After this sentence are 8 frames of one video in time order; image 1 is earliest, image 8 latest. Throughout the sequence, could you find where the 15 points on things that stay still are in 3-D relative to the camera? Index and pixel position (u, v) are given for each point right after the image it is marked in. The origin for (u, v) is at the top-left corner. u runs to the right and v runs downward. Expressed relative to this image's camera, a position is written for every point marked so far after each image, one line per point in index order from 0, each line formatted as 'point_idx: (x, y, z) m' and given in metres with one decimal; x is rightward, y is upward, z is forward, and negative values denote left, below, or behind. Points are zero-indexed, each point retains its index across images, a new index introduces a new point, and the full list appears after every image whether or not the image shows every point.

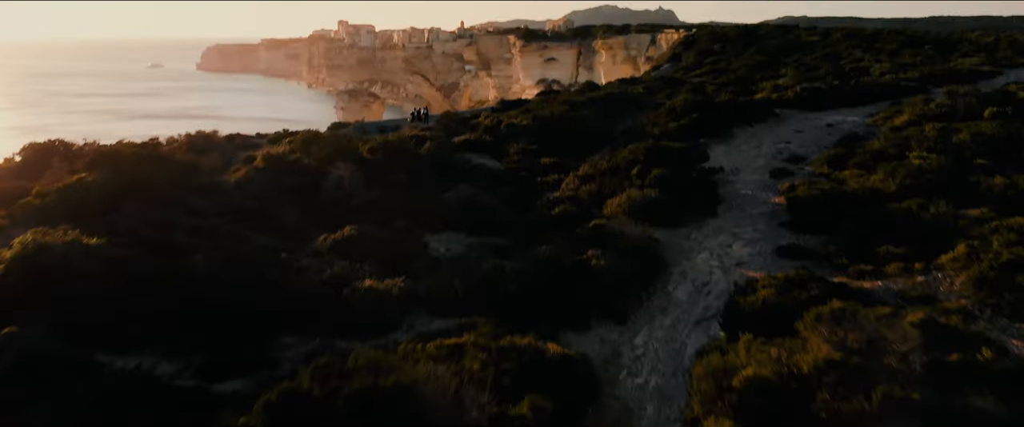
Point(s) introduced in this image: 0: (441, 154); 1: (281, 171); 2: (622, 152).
0: (-1.4, +1.2, +18.5) m
1: (-3.7, +0.7, +15.7) m
2: (+2.0, +1.2, +18.1) m
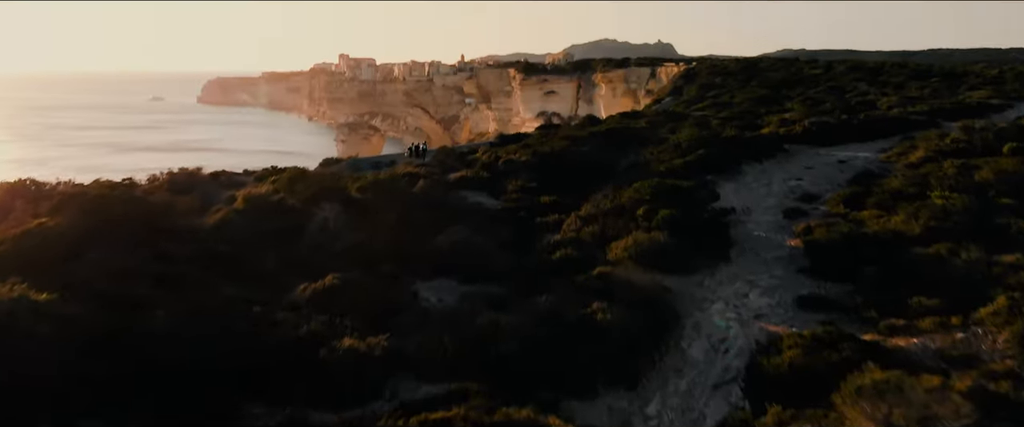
0: (-1.4, +0.4, +17.5) m
1: (-3.8, 0.0, +14.7) m
2: (+2.0, +0.4, +17.0) m
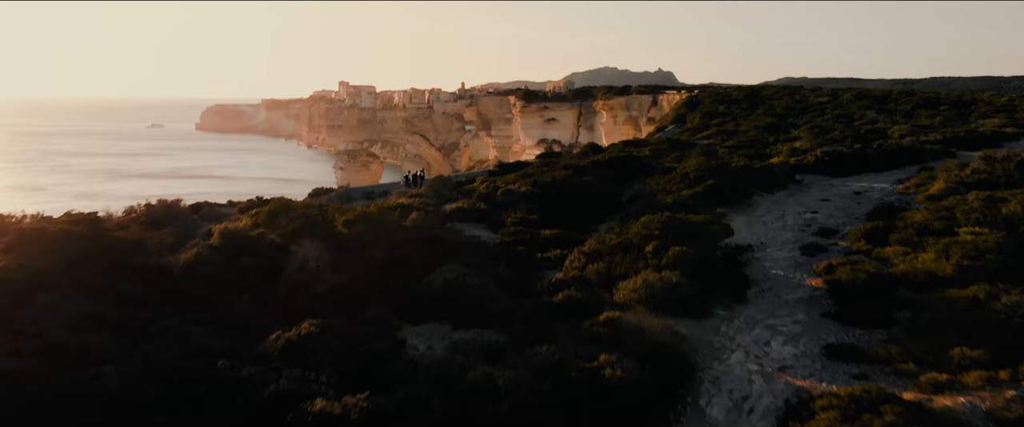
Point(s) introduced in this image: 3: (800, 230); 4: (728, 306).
0: (-1.4, -0.2, +16.4) m
1: (-3.8, -0.5, +13.5) m
2: (+2.0, -0.1, +15.9) m
3: (+5.4, -0.3, +18.3) m
4: (+2.8, -1.2, +12.5) m
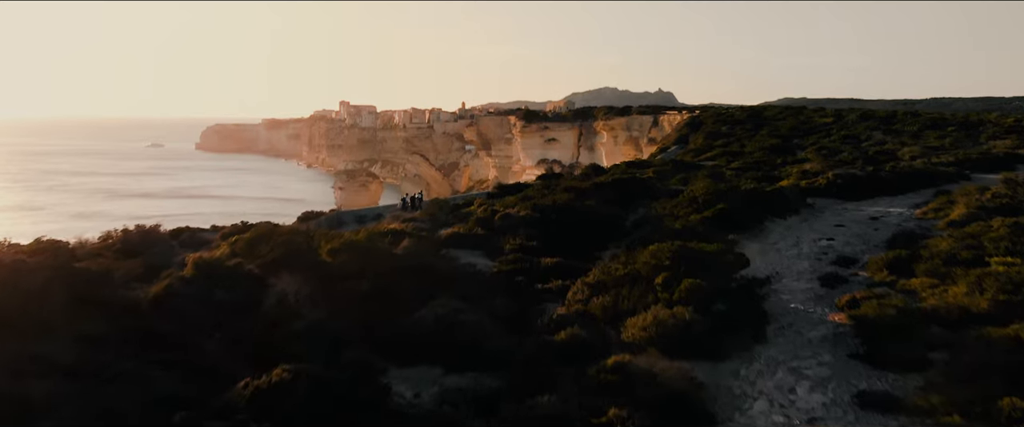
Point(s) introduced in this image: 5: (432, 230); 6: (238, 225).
0: (-1.5, -0.6, +15.3) m
1: (-3.8, -0.9, +12.4) m
2: (+1.9, -0.6, +14.8) m
3: (+5.4, -0.8, +17.2) m
4: (+2.7, -1.5, +11.4) m
5: (-1.6, -0.3, +19.4) m
6: (-5.4, -0.2, +19.5) m
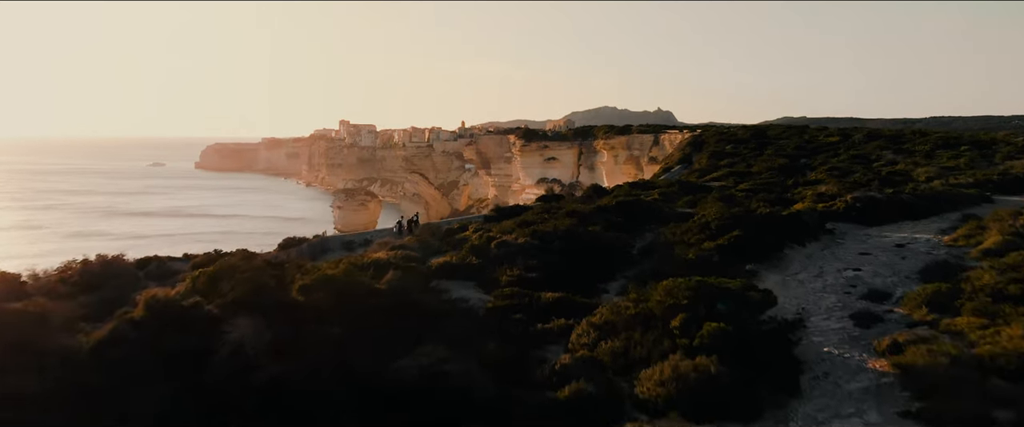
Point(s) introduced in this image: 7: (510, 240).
0: (-1.5, -1.0, +13.7) m
1: (-3.9, -1.2, +10.8) m
2: (+1.9, -1.0, +13.2) m
3: (+5.3, -1.3, +15.7) m
4: (+2.7, -1.9, +9.8) m
5: (-1.6, -0.8, +17.8) m
6: (-5.5, -0.7, +17.9) m
7: (0.0, -0.5, +18.3) m
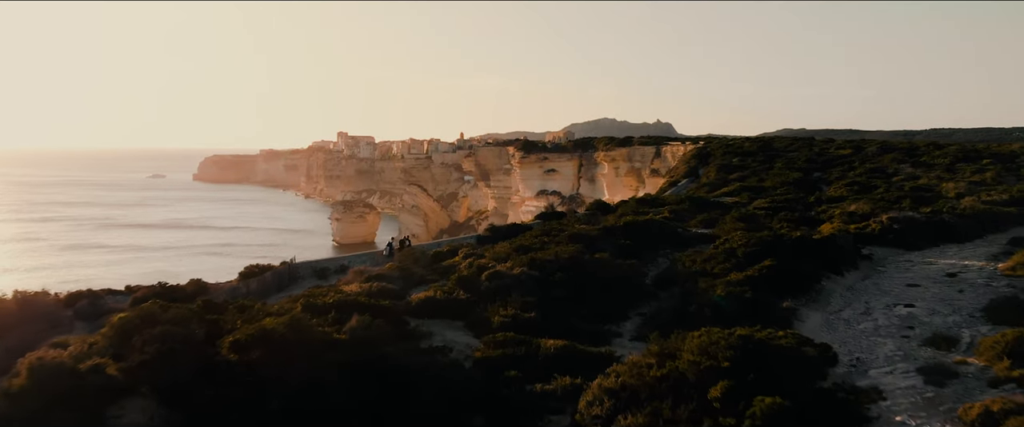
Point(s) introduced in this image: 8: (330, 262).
0: (-1.6, -1.4, +11.2) m
1: (-3.9, -1.6, +8.3) m
2: (+1.8, -1.3, +10.7) m
3: (+5.2, -1.7, +13.1) m
4: (+2.6, -2.2, +7.3) m
5: (-1.7, -1.2, +15.3) m
6: (-5.6, -1.1, +15.3) m
7: (-0.1, -0.9, +15.8) m
8: (-3.6, -1.0, +19.4) m
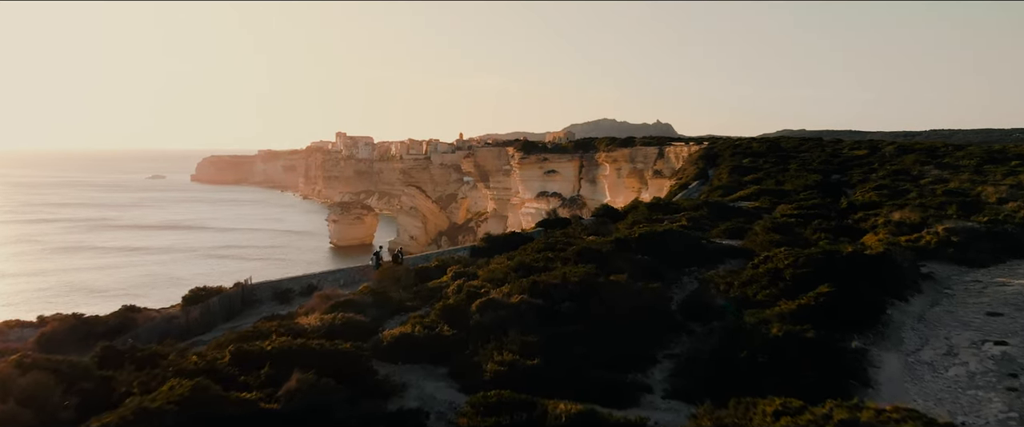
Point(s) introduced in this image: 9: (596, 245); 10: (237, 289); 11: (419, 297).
0: (-1.6, -1.6, +8.2) m
1: (-4.0, -1.7, +5.4) m
2: (+1.8, -1.5, +7.8) m
3: (+5.2, -1.8, +10.2) m
4: (+2.6, -2.4, +4.4) m
5: (-1.8, -1.4, +12.4) m
6: (-5.6, -1.3, +12.4) m
7: (-0.1, -1.1, +12.9) m
8: (-3.7, -1.1, +16.5) m
9: (+1.5, -0.6, +17.3) m
10: (-4.2, -1.2, +15.3) m
11: (-1.4, -1.2, +14.6) m
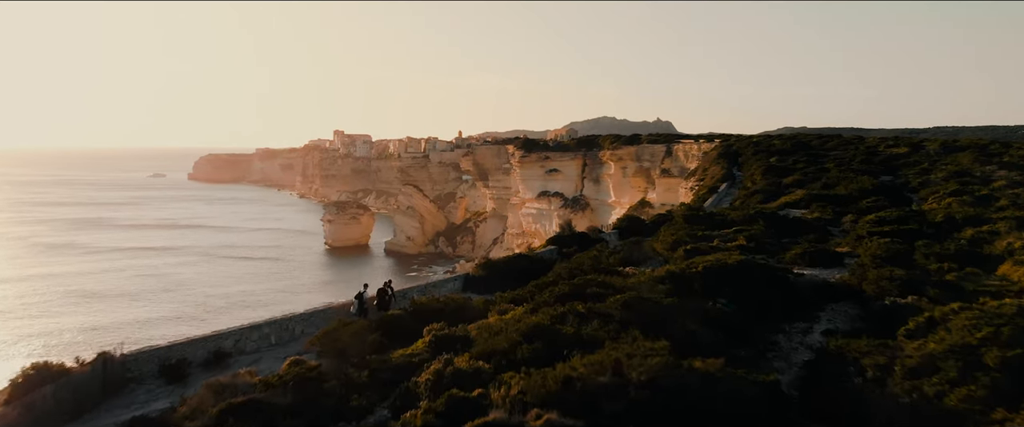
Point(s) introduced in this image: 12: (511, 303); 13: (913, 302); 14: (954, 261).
0: (-1.5, -1.9, +2.8) m
1: (-3.8, -2.1, -0.1) m
2: (+1.9, -1.9, +2.3) m
3: (+5.3, -2.2, +4.8) m
4: (+2.7, -2.7, -1.1) m
5: (-1.6, -1.8, +6.9) m
6: (-5.5, -1.7, +7.0) m
7: (0.0, -1.5, +7.4) m
8: (-3.5, -1.5, +11.0) m
9: (+1.6, -0.9, +11.8) m
10: (-4.1, -1.5, +9.9) m
11: (-1.3, -1.6, +9.1) m
12: (0.0, -1.1, +12.5) m
13: (+4.4, -1.0, +11.0) m
14: (+6.8, -0.7, +15.0) m
